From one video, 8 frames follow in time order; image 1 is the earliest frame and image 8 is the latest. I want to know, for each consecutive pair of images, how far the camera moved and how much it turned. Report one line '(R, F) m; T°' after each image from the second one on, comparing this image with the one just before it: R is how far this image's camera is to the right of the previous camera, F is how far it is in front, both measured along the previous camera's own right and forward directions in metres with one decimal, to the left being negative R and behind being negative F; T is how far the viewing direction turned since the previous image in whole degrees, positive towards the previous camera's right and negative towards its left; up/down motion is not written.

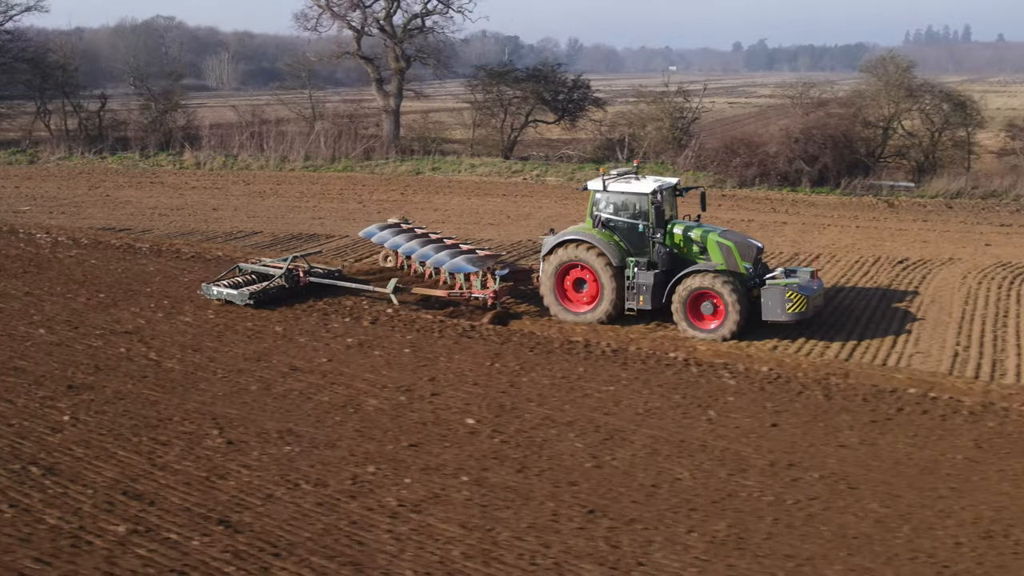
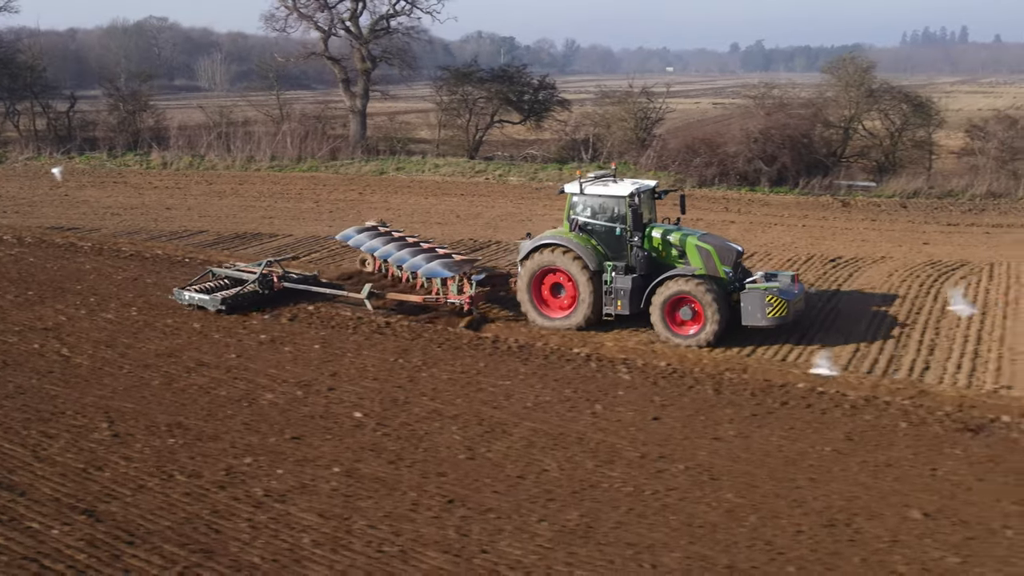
(+1.3, -0.2) m; 0°
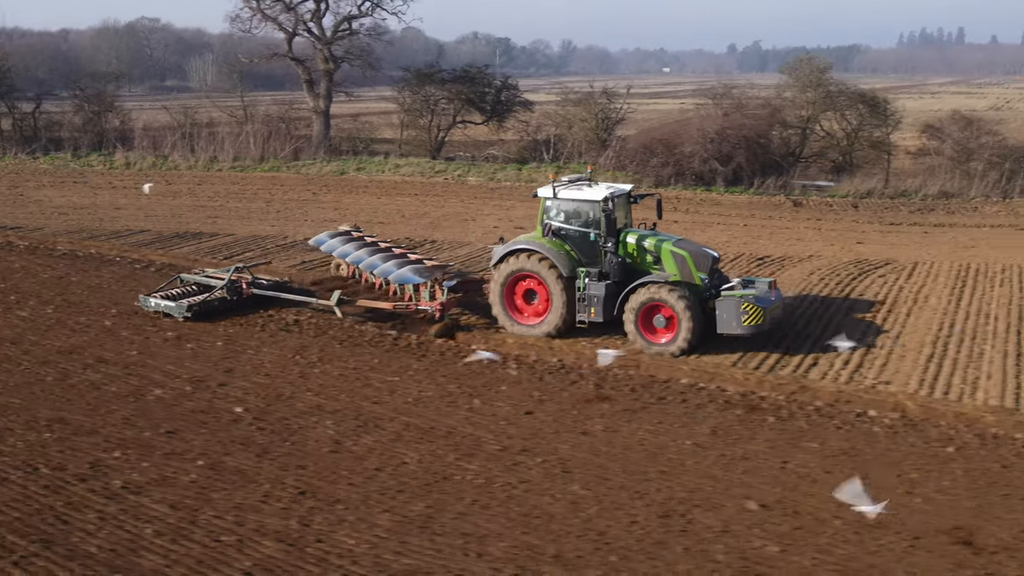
(+1.5, -0.2) m; 0°
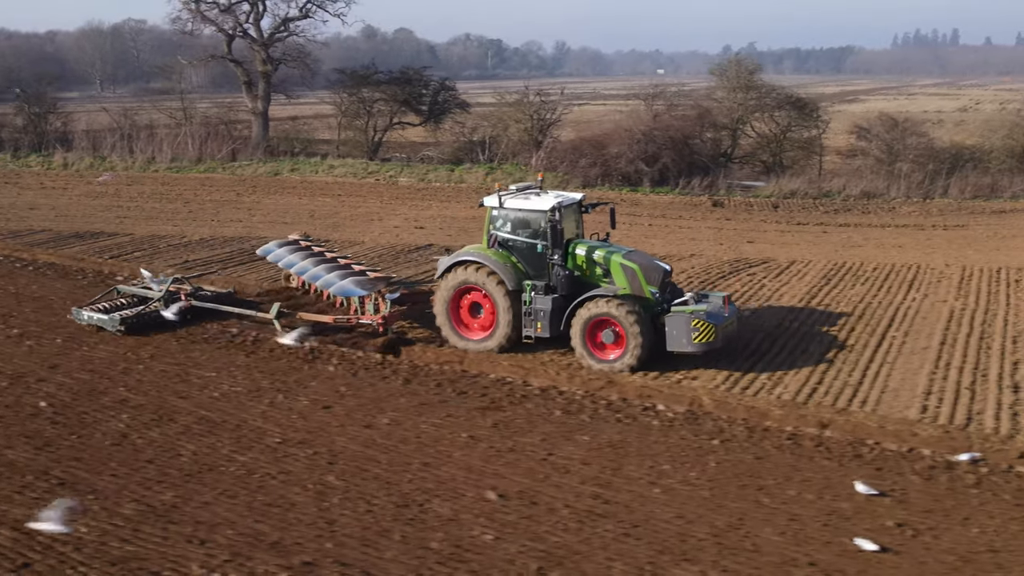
(+2.5, -0.2) m; 0°
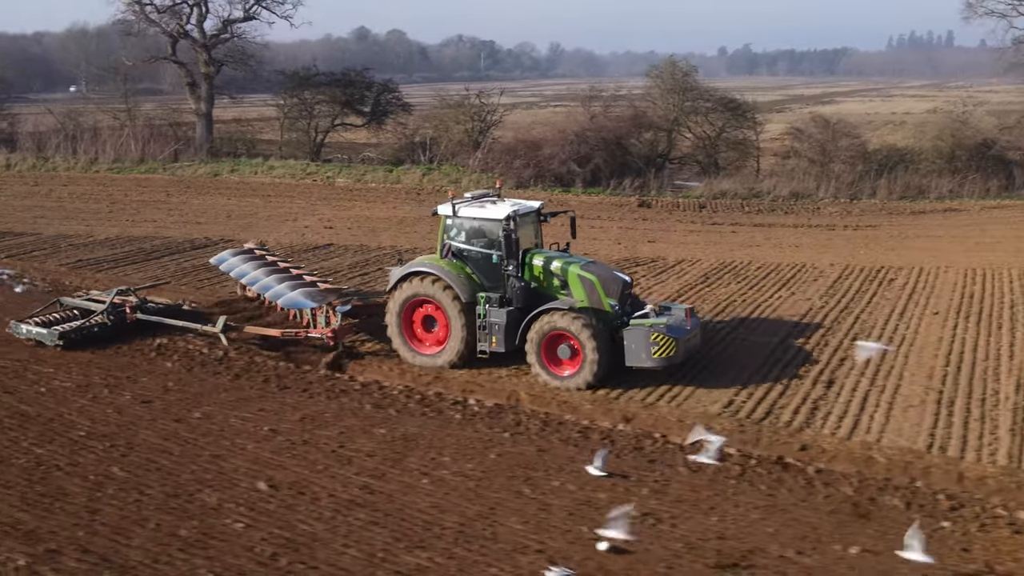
(+2.3, -0.2) m; 0°
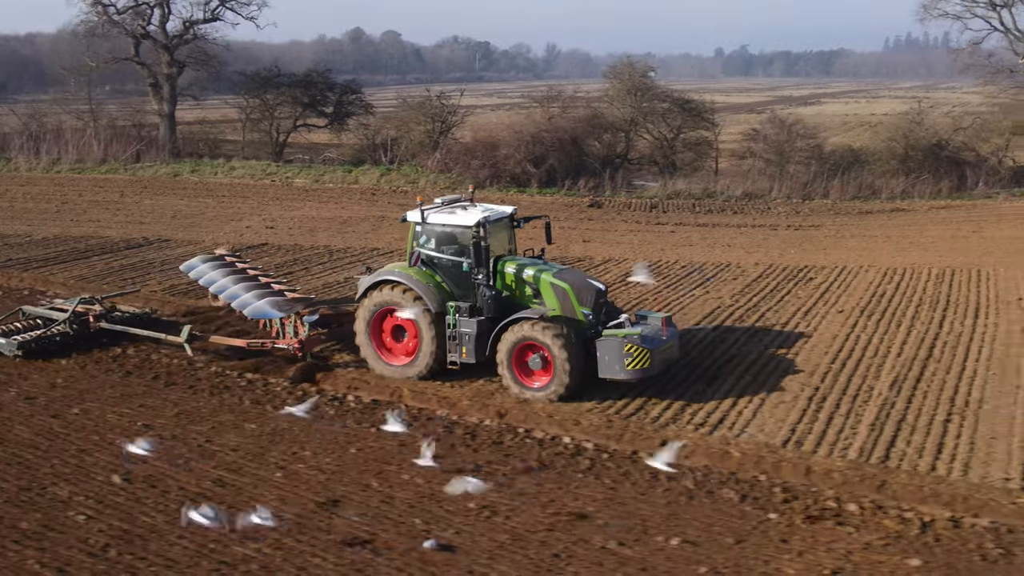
(+1.5, -0.1) m; 0°
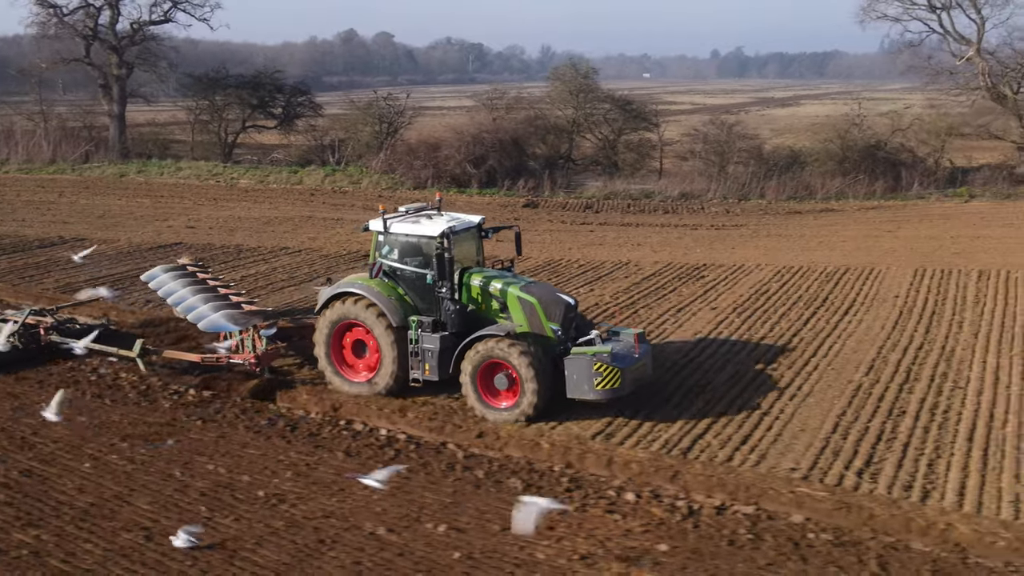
(+2.1, -0.2) m; 0°
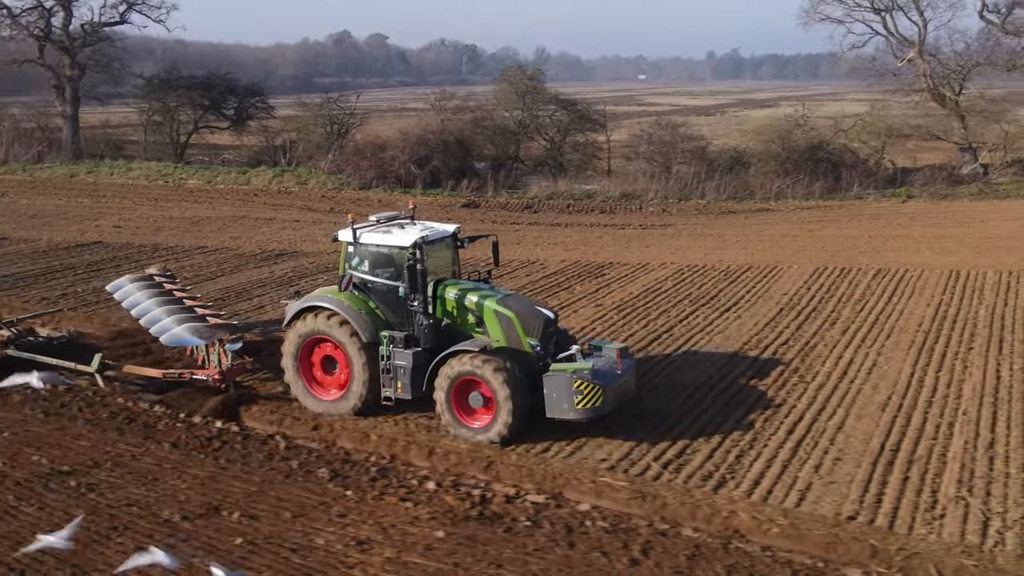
(+2.0, -0.2) m; 0°
